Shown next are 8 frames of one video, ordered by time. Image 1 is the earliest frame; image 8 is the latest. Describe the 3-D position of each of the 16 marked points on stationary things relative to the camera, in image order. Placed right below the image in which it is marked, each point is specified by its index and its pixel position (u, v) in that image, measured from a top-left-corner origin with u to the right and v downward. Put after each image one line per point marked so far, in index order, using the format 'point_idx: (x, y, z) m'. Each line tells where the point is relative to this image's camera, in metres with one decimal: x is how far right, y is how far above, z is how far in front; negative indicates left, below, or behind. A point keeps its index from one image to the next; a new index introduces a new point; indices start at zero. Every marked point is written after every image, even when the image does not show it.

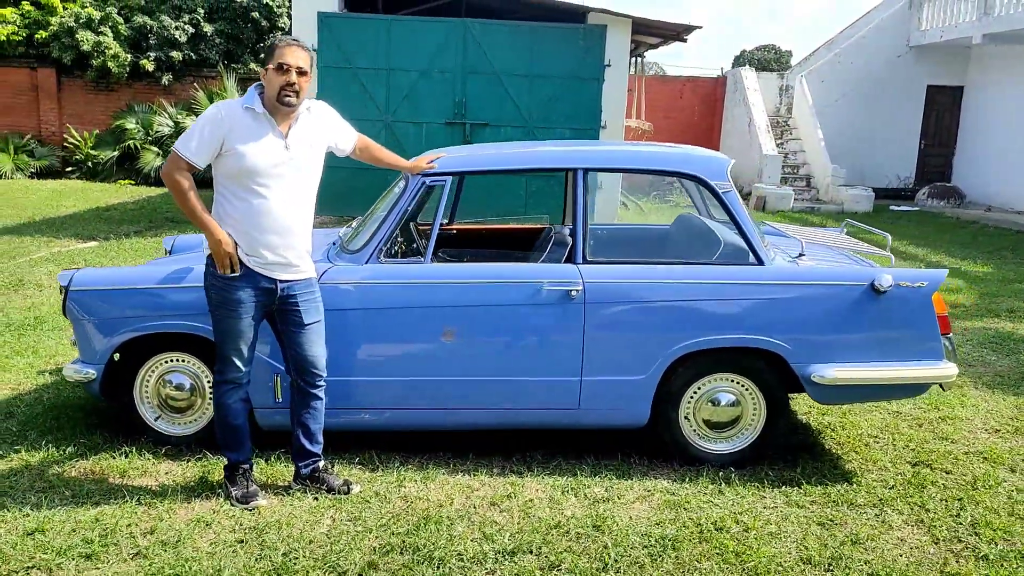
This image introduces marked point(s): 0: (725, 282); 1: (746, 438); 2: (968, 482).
0: (+0.8, 0.0, +3.6) m
1: (+1.0, -0.6, +3.7) m
2: (+1.8, -0.8, +3.6) m
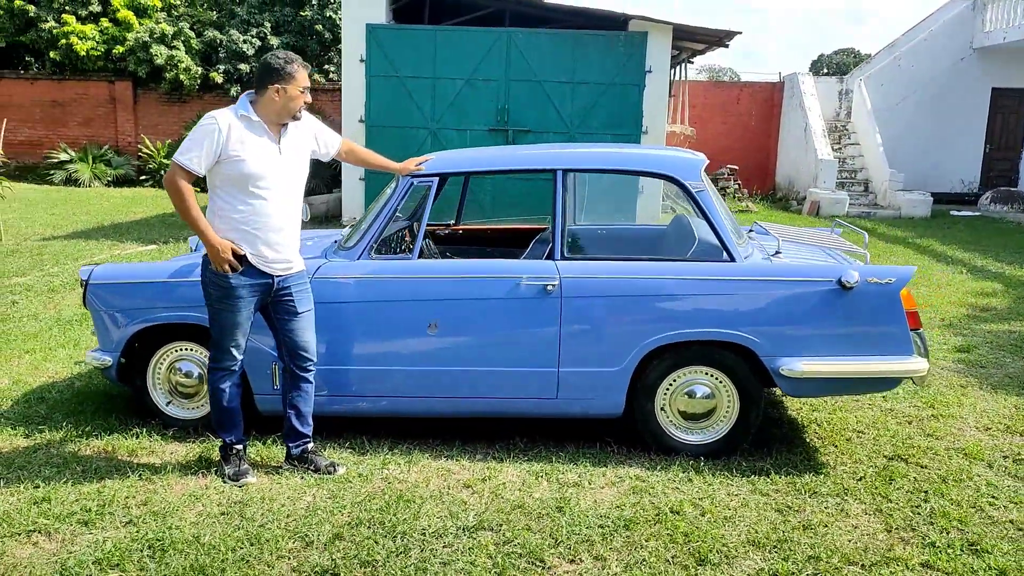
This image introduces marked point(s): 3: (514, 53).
0: (+0.7, 0.0, +3.7) m
1: (+0.9, -0.6, +3.8) m
2: (+1.7, -0.8, +3.7) m
3: (0.0, +2.7, +10.6) m
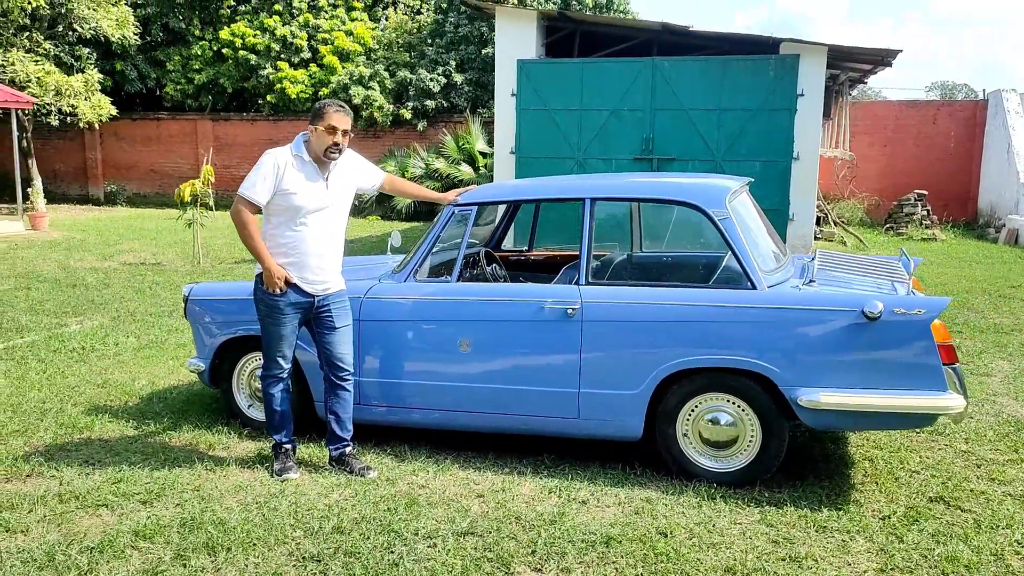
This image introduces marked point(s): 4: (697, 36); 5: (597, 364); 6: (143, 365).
0: (+0.8, -0.1, +3.7) m
1: (+1.0, -0.7, +3.8) m
2: (+1.8, -0.9, +3.4) m
3: (+1.7, +2.4, +10.6) m
4: (+2.2, +3.0, +10.7) m
5: (+0.4, -0.3, +3.9) m
6: (-2.4, -0.5, +6.0) m
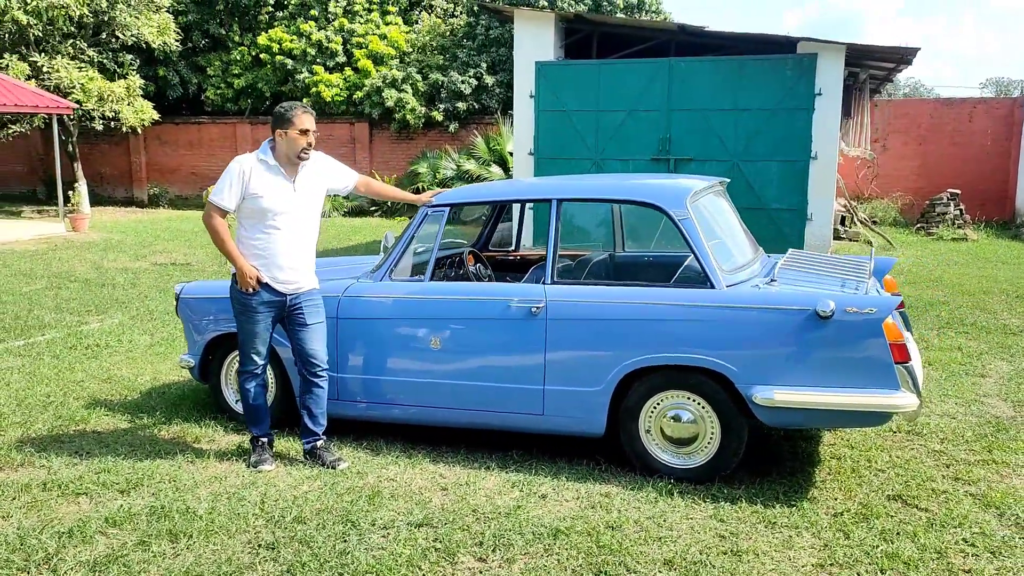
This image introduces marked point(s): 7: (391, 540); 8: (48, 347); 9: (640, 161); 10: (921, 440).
0: (+0.7, -0.1, +3.8) m
1: (+0.8, -0.7, +3.8) m
2: (+1.6, -0.9, +3.5) m
3: (+1.9, +2.4, +10.7) m
4: (+2.4, +3.0, +10.7) m
5: (+0.2, -0.3, +4.0) m
6: (-2.5, -0.5, +6.2) m
7: (-0.4, -0.9, +3.3) m
8: (-3.4, -0.4, +6.7) m
9: (+1.5, +1.5, +11.0) m
10: (+2.0, -0.7, +4.4) m
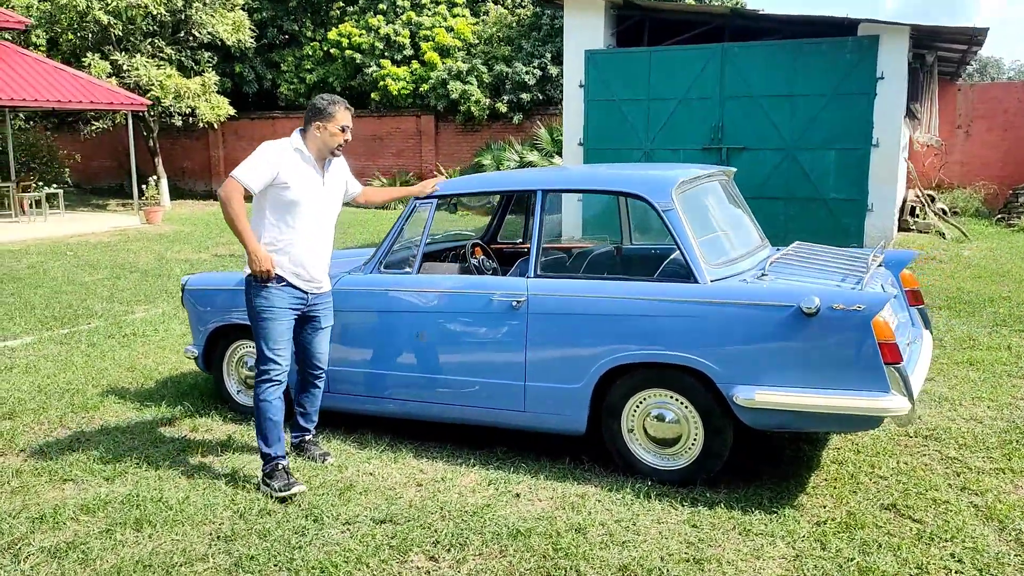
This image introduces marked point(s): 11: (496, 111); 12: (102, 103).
0: (+0.6, 0.0, +3.6) m
1: (+0.7, -0.7, +3.7) m
2: (+1.4, -0.9, +3.2) m
3: (+2.5, +2.5, +10.3) m
4: (+2.9, +3.0, +10.3) m
5: (+0.1, -0.3, +3.9) m
6: (-2.3, -0.4, +6.3) m
7: (-0.6, -0.9, +3.3) m
8: (-3.2, -0.4, +6.9) m
9: (+2.1, +1.6, +10.7) m
10: (+1.9, -0.7, +4.1) m
11: (-0.3, +3.8, +19.3) m
12: (-6.9, +3.1, +15.2) m
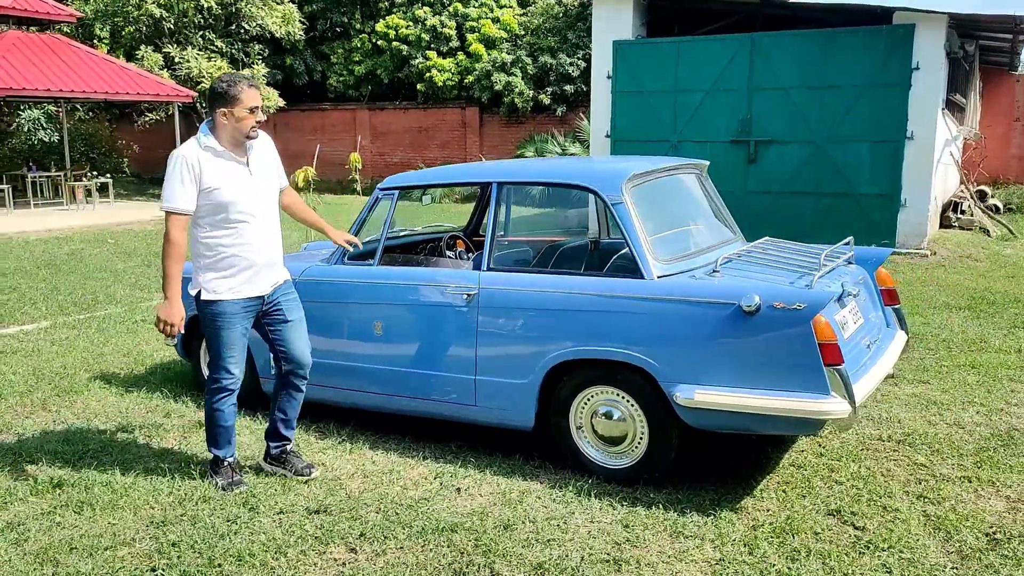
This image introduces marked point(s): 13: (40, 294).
0: (+0.3, 0.0, +3.6) m
1: (+0.5, -0.7, +3.6) m
2: (+1.2, -0.9, +3.1) m
3: (+2.7, +2.5, +10.1) m
4: (+3.2, +3.1, +10.0) m
5: (-0.1, -0.3, +3.8) m
6: (-2.4, -0.4, +6.5) m
7: (-0.8, -0.9, +3.3) m
8: (-3.2, -0.3, +7.1) m
9: (+2.4, +1.7, +10.5) m
10: (+1.7, -0.7, +4.0) m
11: (+0.6, +3.9, +19.2) m
12: (-6.3, +3.3, +15.6) m
13: (-4.3, -0.1, +8.4) m
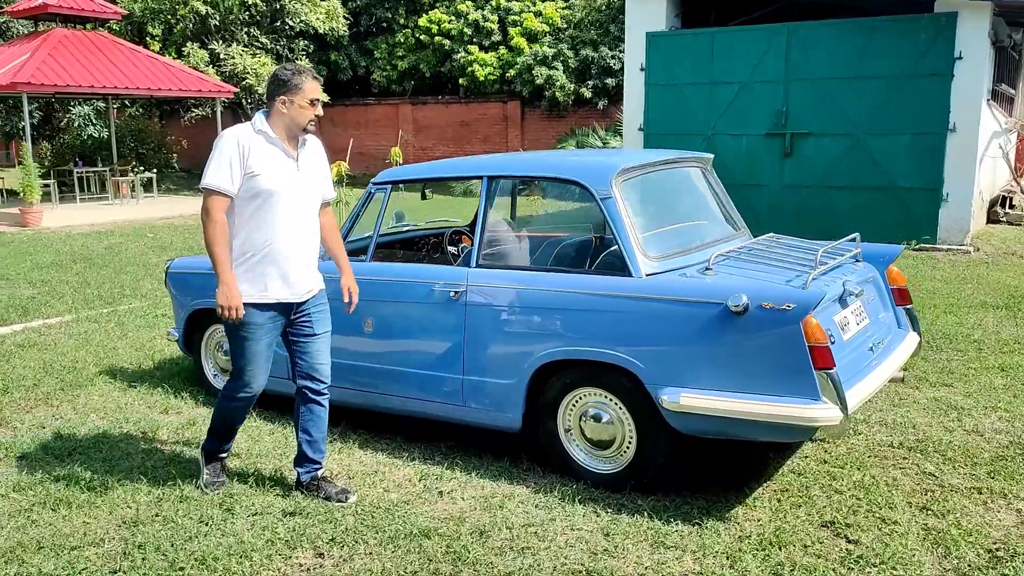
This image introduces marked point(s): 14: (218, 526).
0: (+0.3, 0.0, +3.4) m
1: (+0.4, -0.7, +3.5) m
2: (+1.1, -0.9, +2.9) m
3: (+3.0, +2.6, +9.8) m
4: (+3.5, +3.1, +9.7) m
5: (-0.1, -0.3, +3.7) m
6: (-2.3, -0.3, +6.5) m
7: (-0.9, -0.8, +3.2) m
8: (-3.1, -0.2, +7.2) m
9: (+2.7, +1.7, +10.2) m
10: (+1.7, -0.7, +3.8) m
11: (+1.4, +4.0, +19.1) m
12: (-5.6, +3.4, +15.8) m
13: (-4.1, 0.0, +8.5) m
14: (-1.0, -0.8, +3.2) m
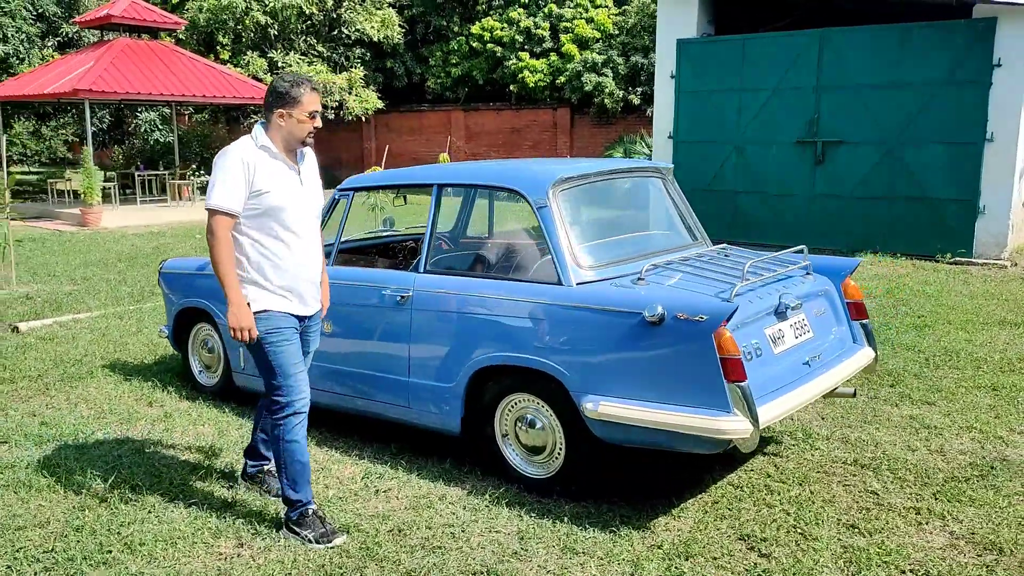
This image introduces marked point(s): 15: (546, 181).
0: (0.0, 0.0, +3.5) m
1: (+0.2, -0.7, +3.5) m
2: (+0.8, -0.9, +2.9) m
3: (+3.3, +2.4, +9.6) m
4: (+3.8, +3.0, +9.5) m
5: (-0.4, -0.3, +3.8) m
6: (-2.3, -0.3, +6.7) m
7: (-1.2, -0.8, +3.4) m
8: (-3.0, -0.2, +7.5) m
9: (+3.1, +1.6, +10.1) m
10: (+1.5, -0.8, +3.7) m
11: (+2.5, +3.9, +19.0) m
12: (-4.8, +3.4, +16.3) m
13: (-4.0, 0.0, +8.9) m
14: (-1.3, -0.8, +3.4) m
15: (+0.2, +0.4, +3.6) m
